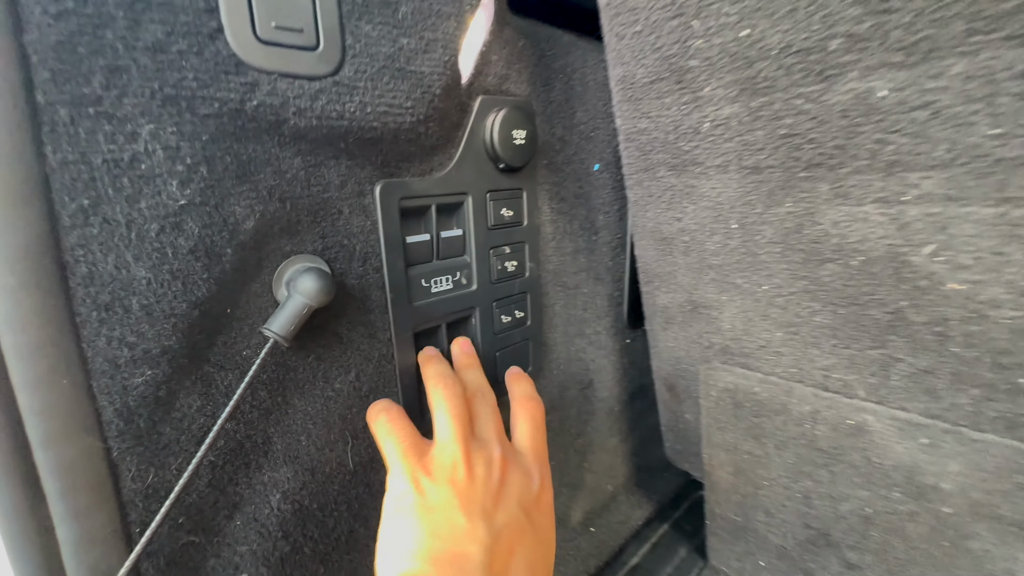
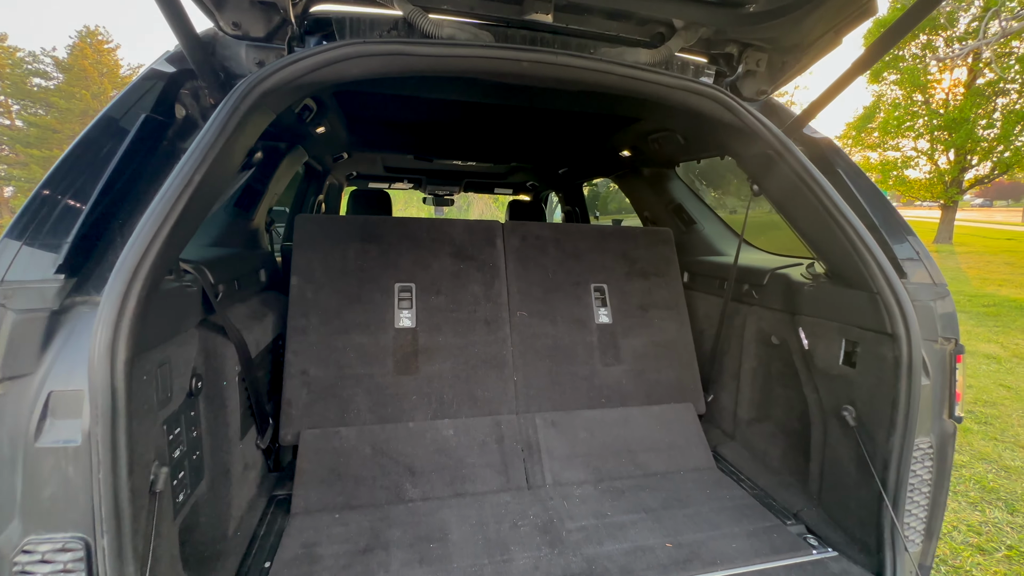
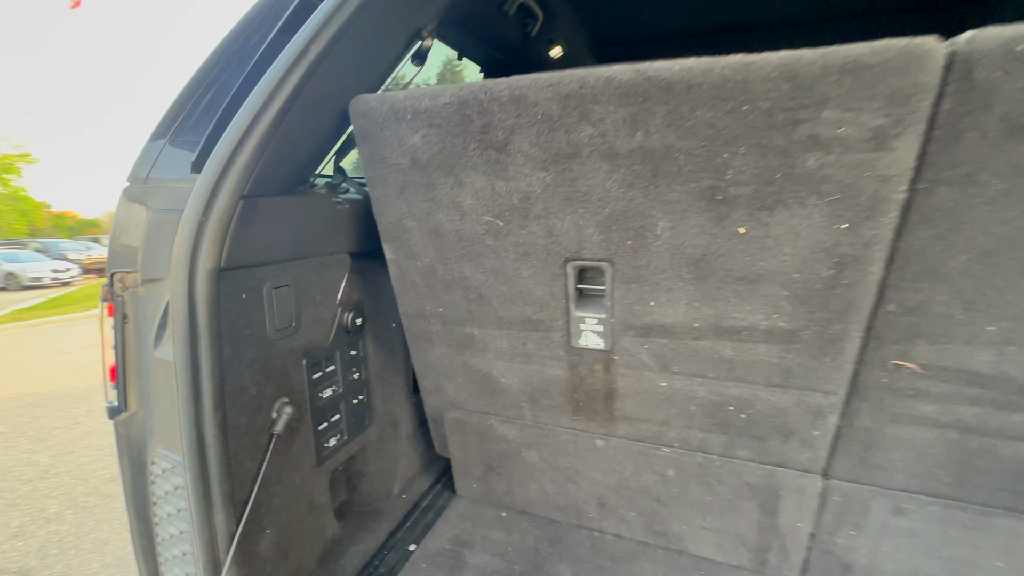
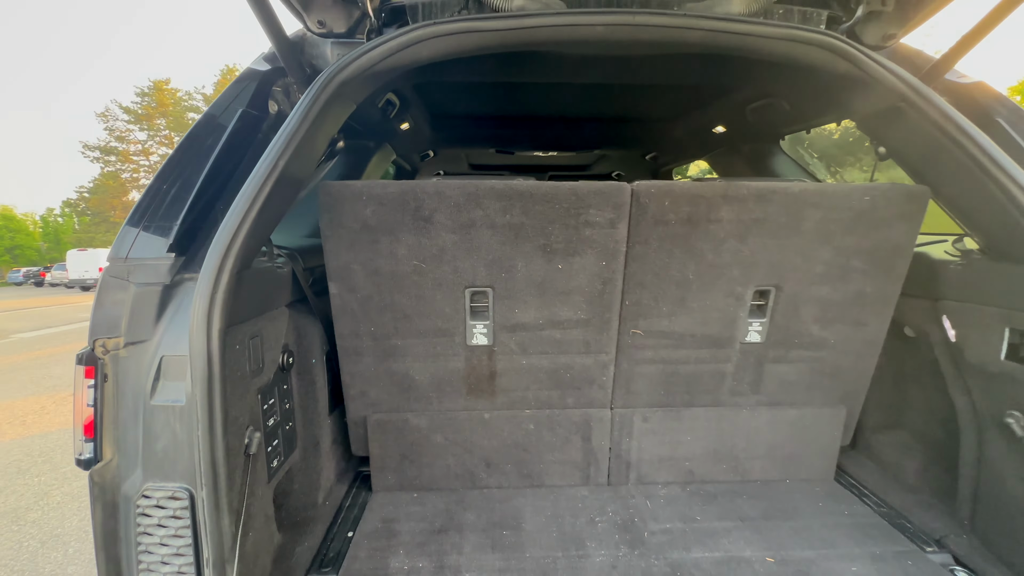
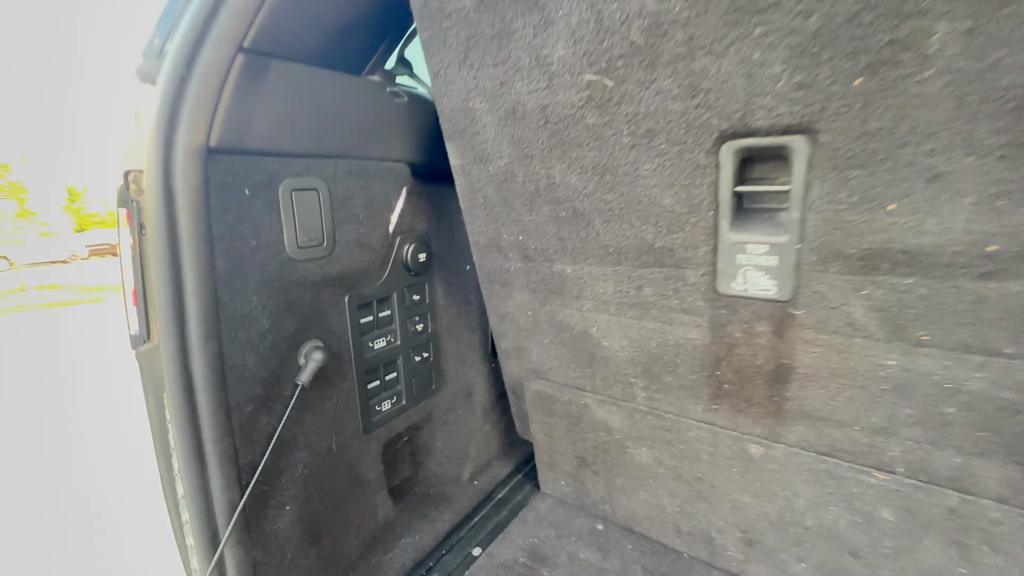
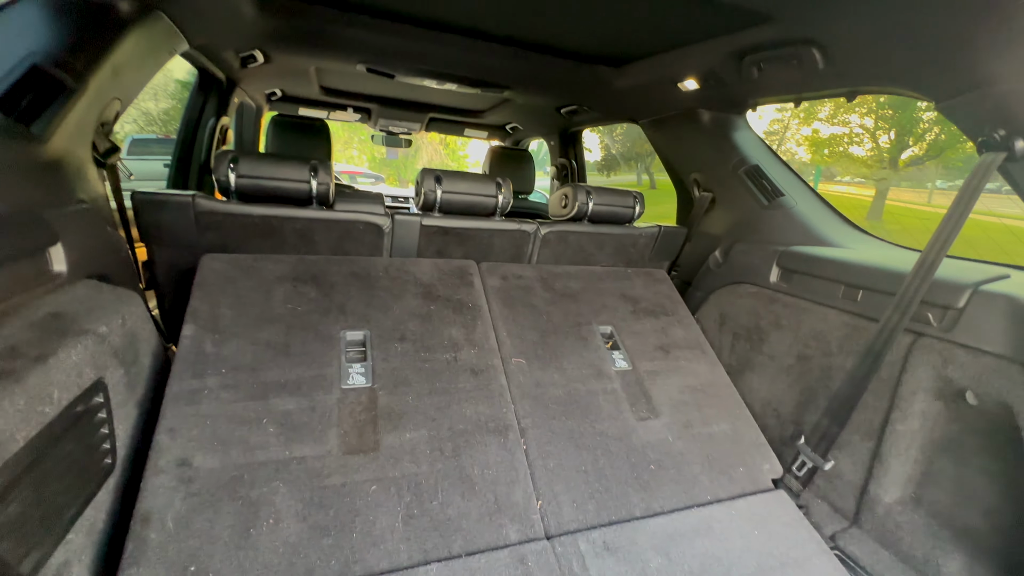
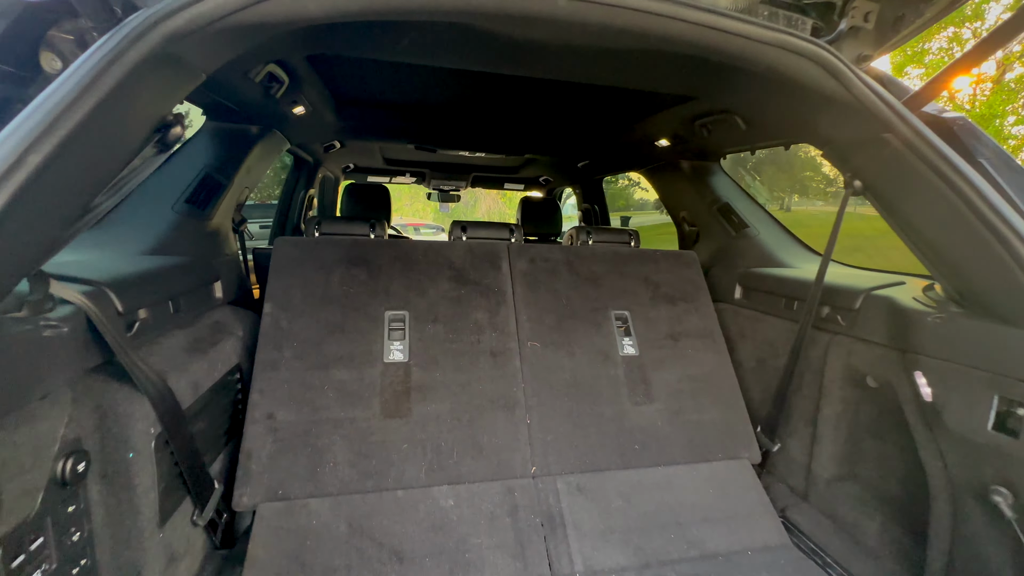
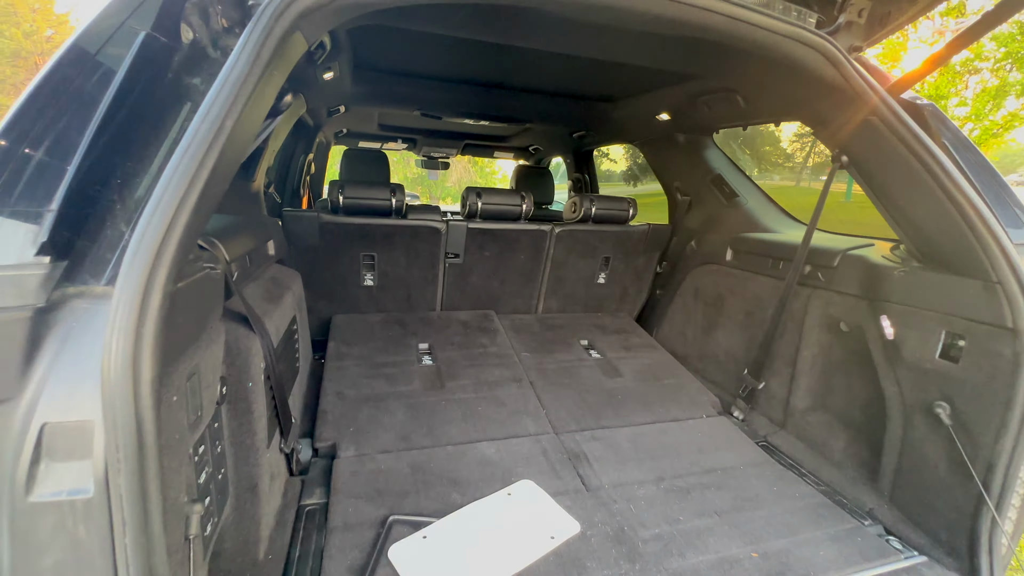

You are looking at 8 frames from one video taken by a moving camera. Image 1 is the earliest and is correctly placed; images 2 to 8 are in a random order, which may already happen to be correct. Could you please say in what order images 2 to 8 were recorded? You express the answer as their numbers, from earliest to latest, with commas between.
5, 3, 4, 2, 7, 6, 8
